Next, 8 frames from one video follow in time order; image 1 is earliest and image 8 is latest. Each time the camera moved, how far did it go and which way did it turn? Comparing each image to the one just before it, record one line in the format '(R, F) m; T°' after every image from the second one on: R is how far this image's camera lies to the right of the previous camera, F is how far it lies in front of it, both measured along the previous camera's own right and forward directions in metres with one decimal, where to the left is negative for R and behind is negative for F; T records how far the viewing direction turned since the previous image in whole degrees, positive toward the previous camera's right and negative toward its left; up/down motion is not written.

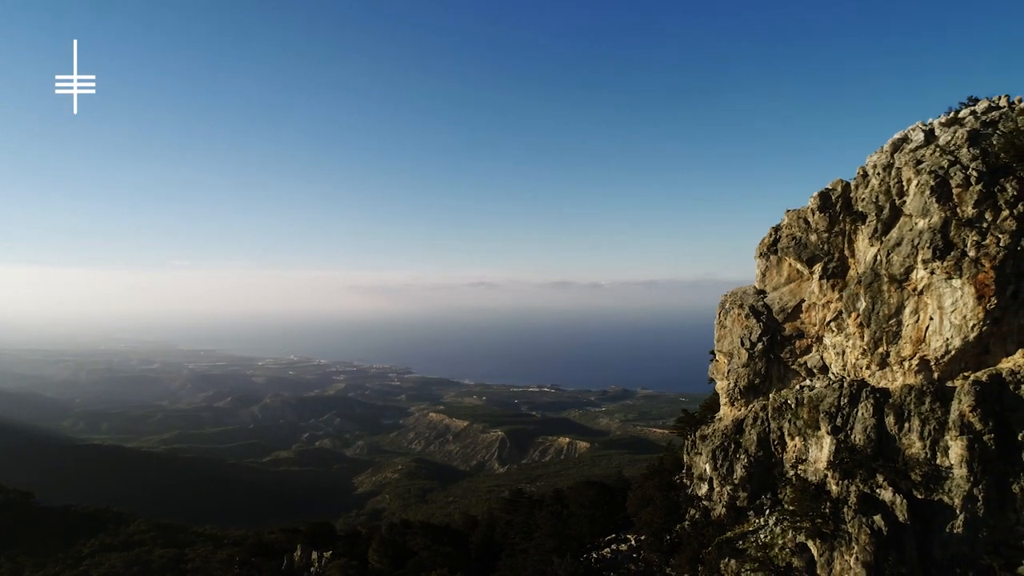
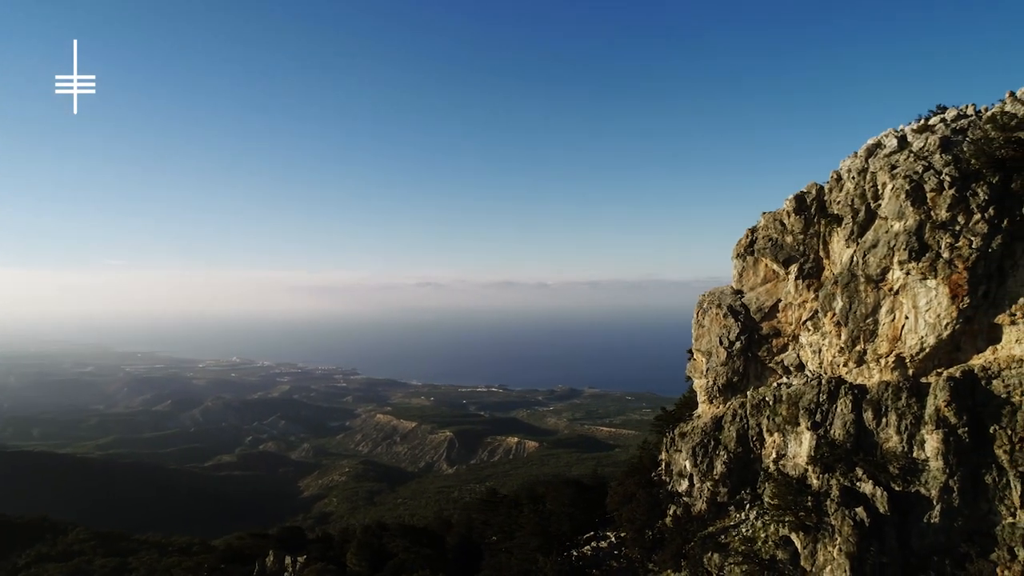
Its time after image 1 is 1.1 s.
(-1.0, 0.0) m; +3°
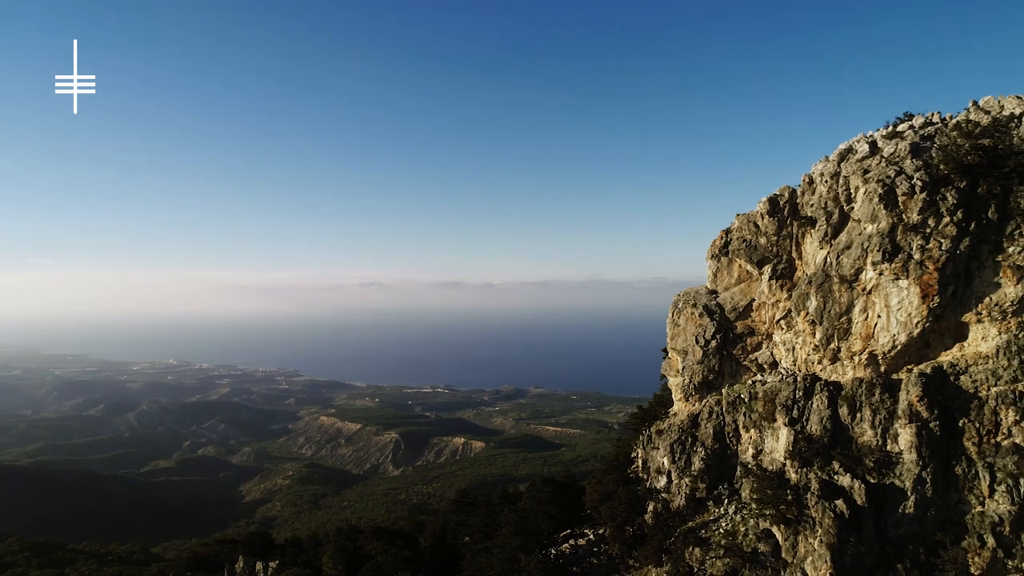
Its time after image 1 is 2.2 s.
(-1.0, 0.0) m; +3°
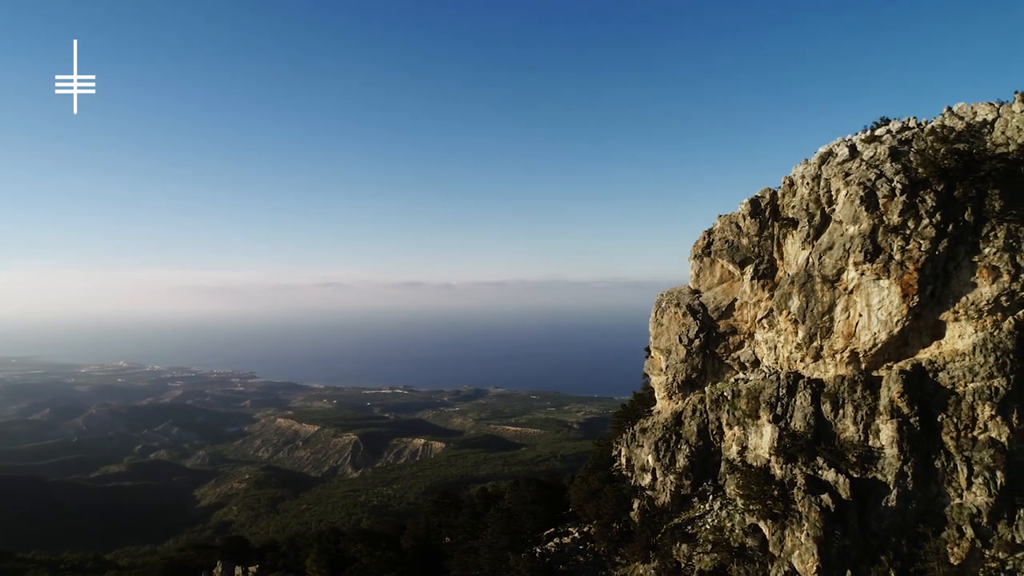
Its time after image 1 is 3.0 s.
(-0.8, 0.0) m; +2°
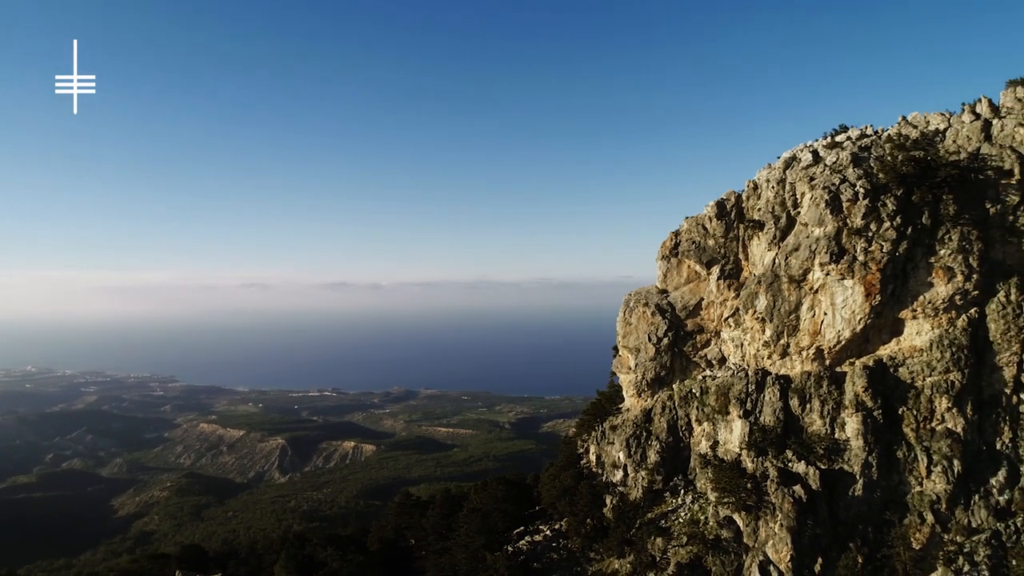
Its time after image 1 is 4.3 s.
(-1.2, 0.0) m; +4°
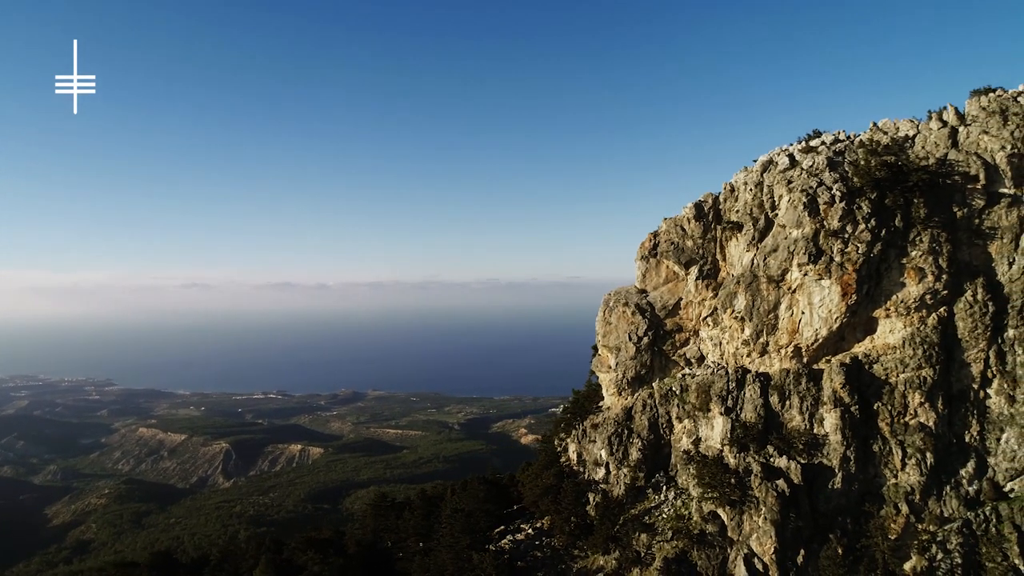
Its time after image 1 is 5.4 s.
(-0.9, -0.1) m; +3°
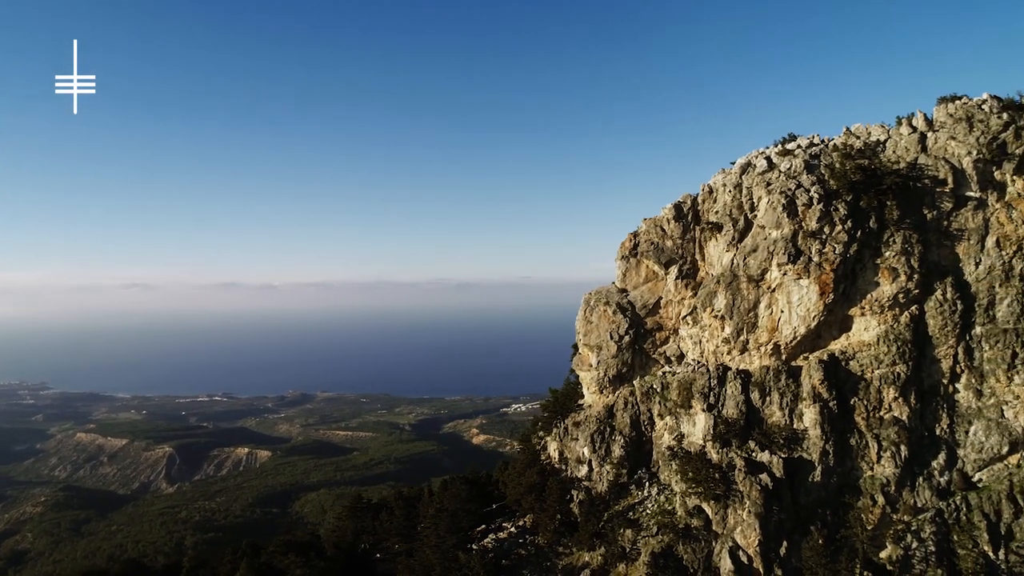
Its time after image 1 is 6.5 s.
(-0.8, -0.2) m; +3°
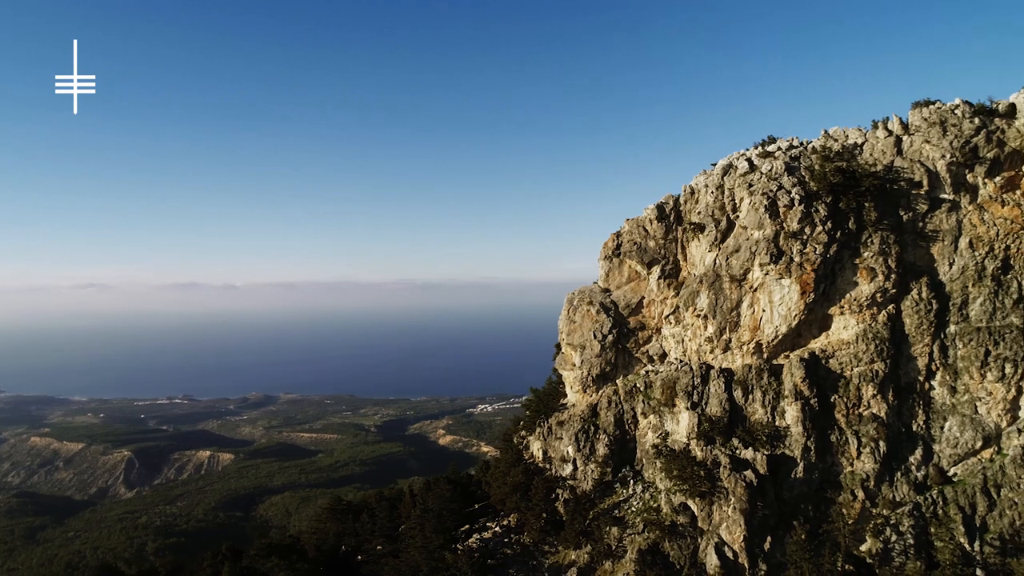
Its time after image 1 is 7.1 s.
(-0.5, 0.0) m; +2°
